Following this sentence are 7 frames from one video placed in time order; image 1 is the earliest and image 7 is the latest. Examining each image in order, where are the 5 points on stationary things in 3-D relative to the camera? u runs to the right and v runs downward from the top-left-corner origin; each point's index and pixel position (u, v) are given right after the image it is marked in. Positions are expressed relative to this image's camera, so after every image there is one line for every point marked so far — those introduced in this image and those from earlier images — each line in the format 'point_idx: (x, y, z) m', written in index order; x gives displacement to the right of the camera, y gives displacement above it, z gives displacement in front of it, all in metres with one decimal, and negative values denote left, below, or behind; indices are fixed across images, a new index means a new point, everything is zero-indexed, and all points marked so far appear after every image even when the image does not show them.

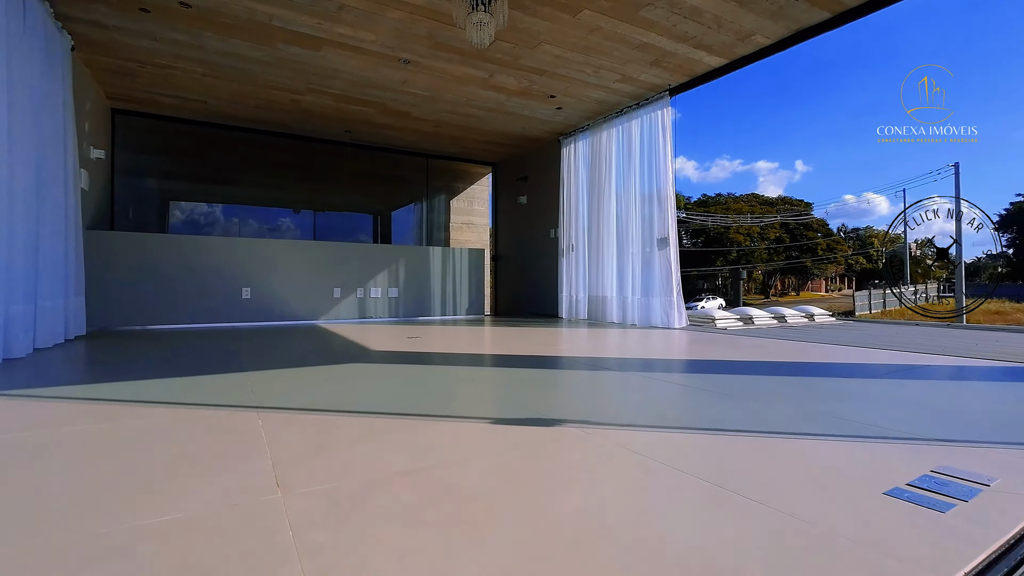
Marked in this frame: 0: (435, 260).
0: (-0.7, +0.3, +4.6) m
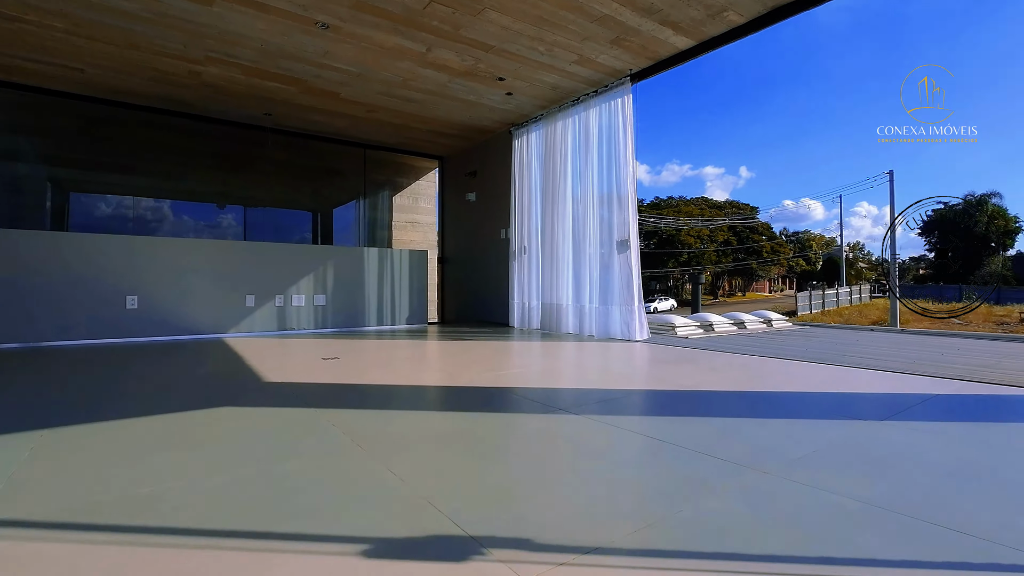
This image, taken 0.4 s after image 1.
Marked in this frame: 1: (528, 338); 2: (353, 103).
0: (-1.2, +0.2, +4.1) m
1: (+0.1, -0.4, +3.7) m
2: (-1.3, +1.5, +3.8) m
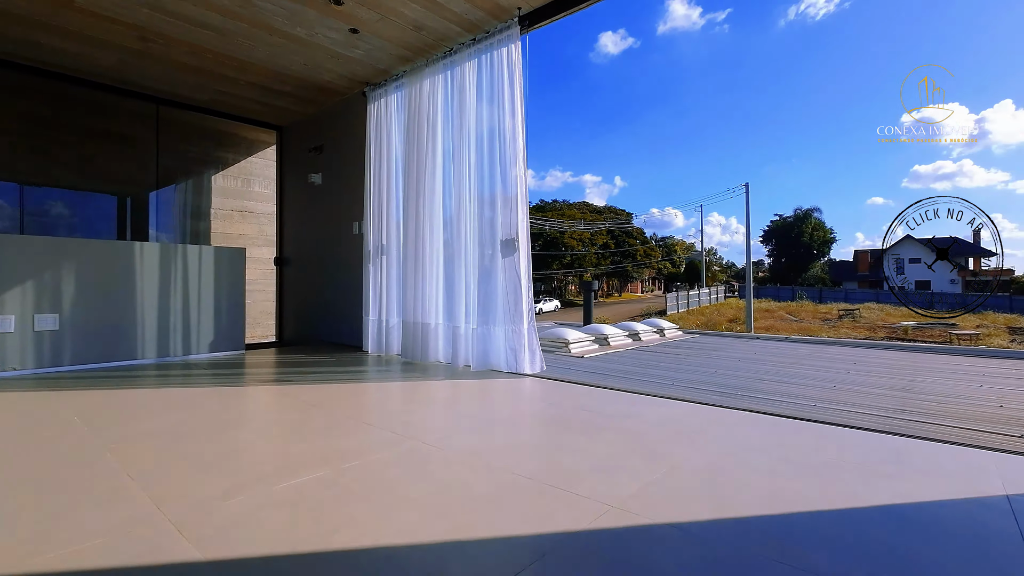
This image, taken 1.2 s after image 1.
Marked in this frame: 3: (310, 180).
0: (-2.1, +0.1, +2.8) m
1: (-0.7, -0.5, +2.7) m
2: (-2.1, +1.4, +2.5) m
3: (-1.6, +0.8, +3.8) m
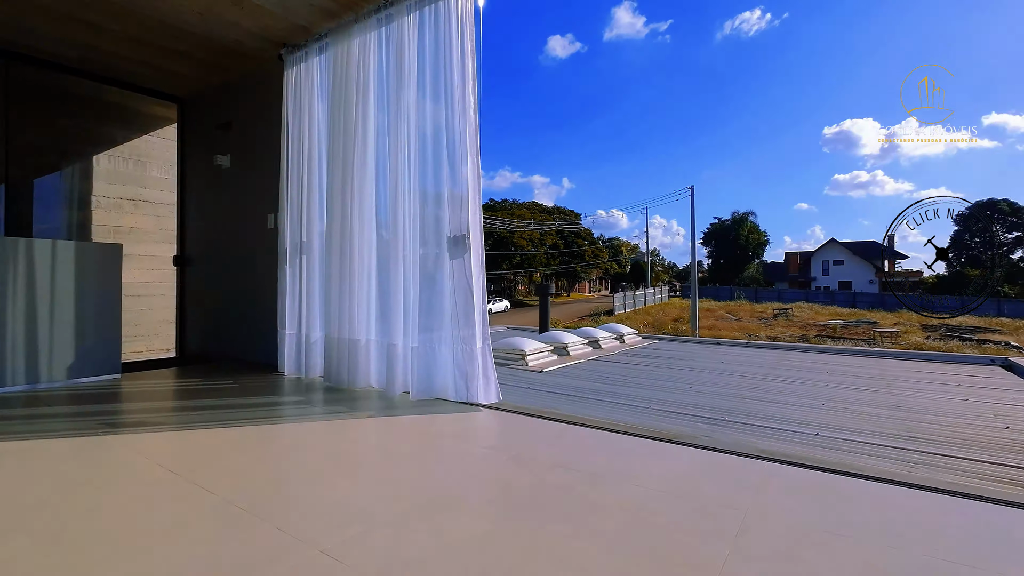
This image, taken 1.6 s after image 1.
0: (-2.3, +0.1, +2.1) m
1: (-0.9, -0.5, +2.1) m
2: (-2.3, +1.4, +1.8) m
3: (-1.9, +0.8, +3.2) m
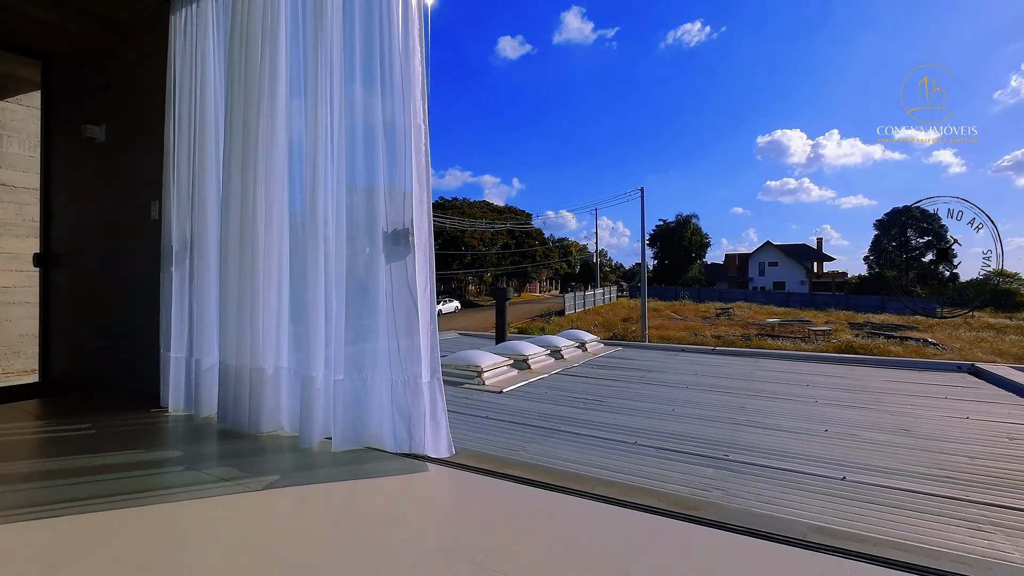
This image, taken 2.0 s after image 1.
0: (-2.5, +0.1, +1.4) m
1: (-1.1, -0.5, +1.6) m
2: (-2.4, +1.3, +1.1) m
3: (-2.2, +0.8, +2.5) m
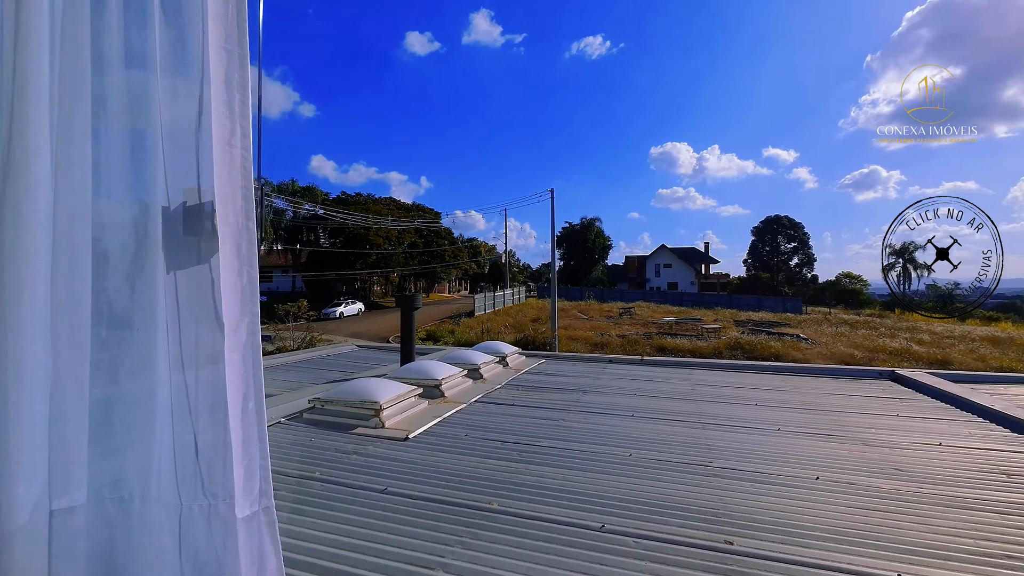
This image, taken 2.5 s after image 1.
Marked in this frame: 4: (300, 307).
0: (-2.6, 0.0, +0.2) m
1: (-1.2, -0.6, +0.7) m
2: (-2.4, +1.3, 0.0) m
3: (-2.5, +0.7, +1.4) m
4: (-6.2, -0.5, +14.1) m
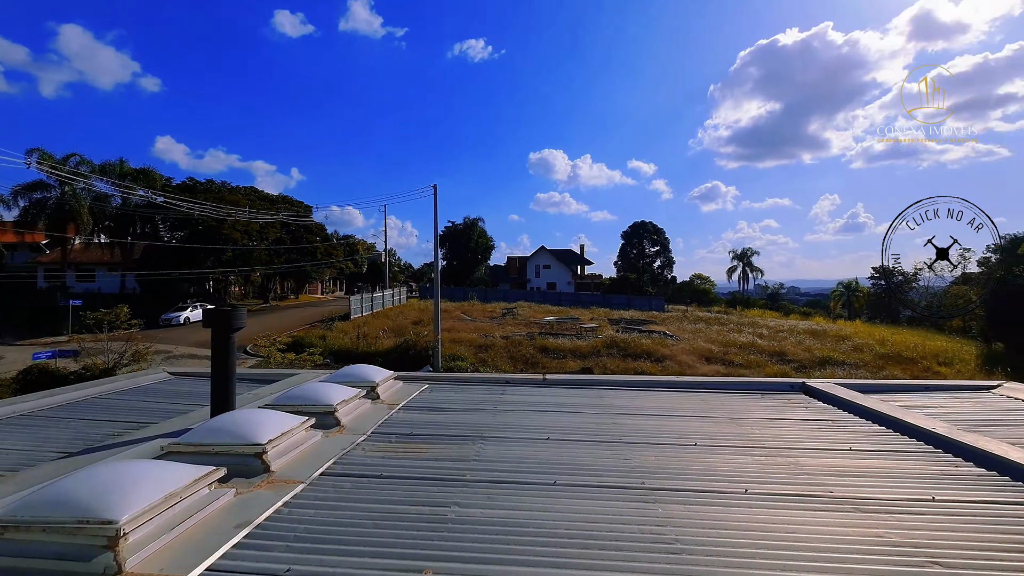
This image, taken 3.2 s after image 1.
0: (-2.4, 0.0, -1.2) m
1: (-1.2, -0.6, -0.5) m
2: (-2.2, +1.2, -1.4) m
3: (-2.6, +0.7, -0.1) m
4: (-9.3, -0.6, +11.4) m
